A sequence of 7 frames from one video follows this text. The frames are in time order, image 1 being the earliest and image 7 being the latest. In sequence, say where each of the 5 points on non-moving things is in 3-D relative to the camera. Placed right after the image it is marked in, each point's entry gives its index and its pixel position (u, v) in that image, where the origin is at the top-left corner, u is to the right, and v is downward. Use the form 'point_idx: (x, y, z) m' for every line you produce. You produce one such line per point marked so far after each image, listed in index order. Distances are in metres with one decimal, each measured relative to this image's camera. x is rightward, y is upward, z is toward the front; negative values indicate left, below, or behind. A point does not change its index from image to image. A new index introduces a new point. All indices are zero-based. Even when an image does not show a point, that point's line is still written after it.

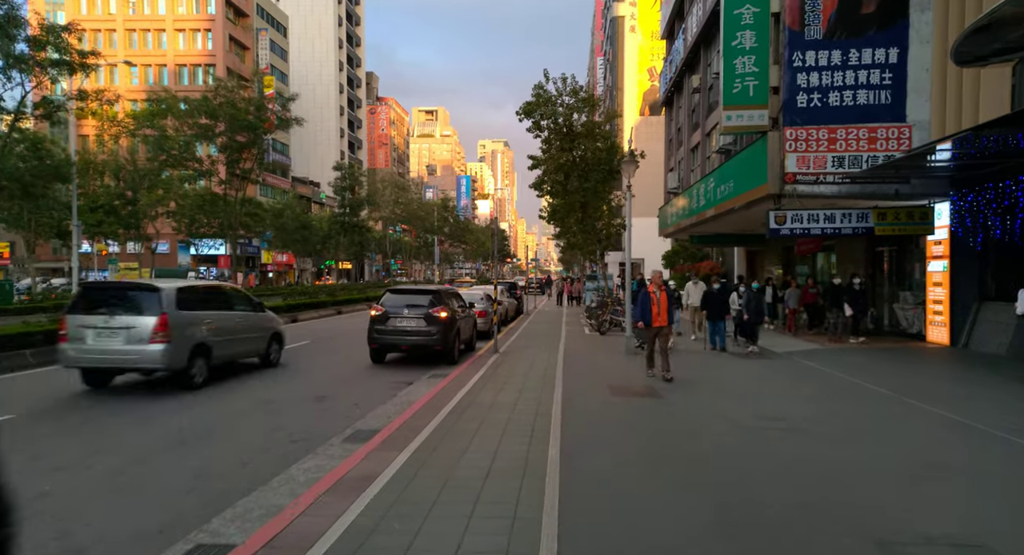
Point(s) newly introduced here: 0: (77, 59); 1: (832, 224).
0: (-10.1, +5.1, +13.8) m
1: (+7.6, +1.3, +14.2) m
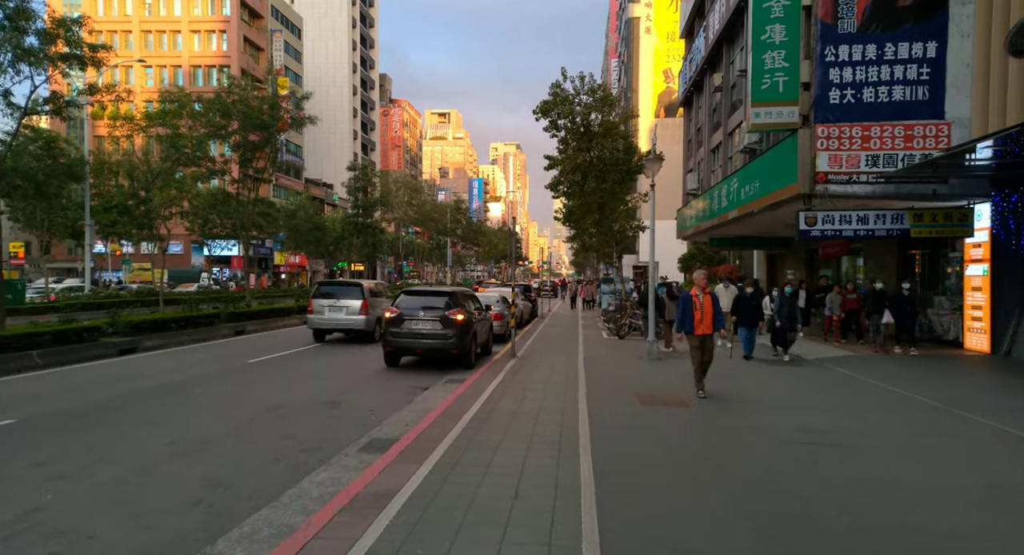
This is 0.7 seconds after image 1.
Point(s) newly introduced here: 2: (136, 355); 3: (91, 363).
0: (-9.6, +5.1, +13.6) m
1: (+8.0, +1.2, +13.6) m
2: (-9.6, -2.0, +15.4) m
3: (-9.8, -2.0, +14.0) m
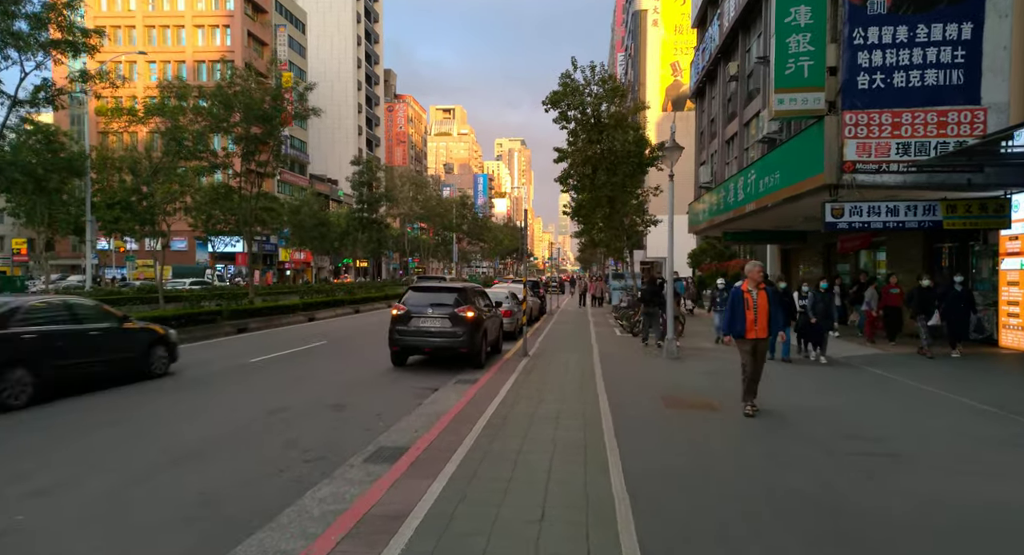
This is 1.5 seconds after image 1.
0: (-9.3, +5.2, +13.0) m
1: (+8.3, +1.3, +13.0) m
2: (-9.3, -1.9, +14.9) m
3: (-9.5, -1.9, +13.5) m
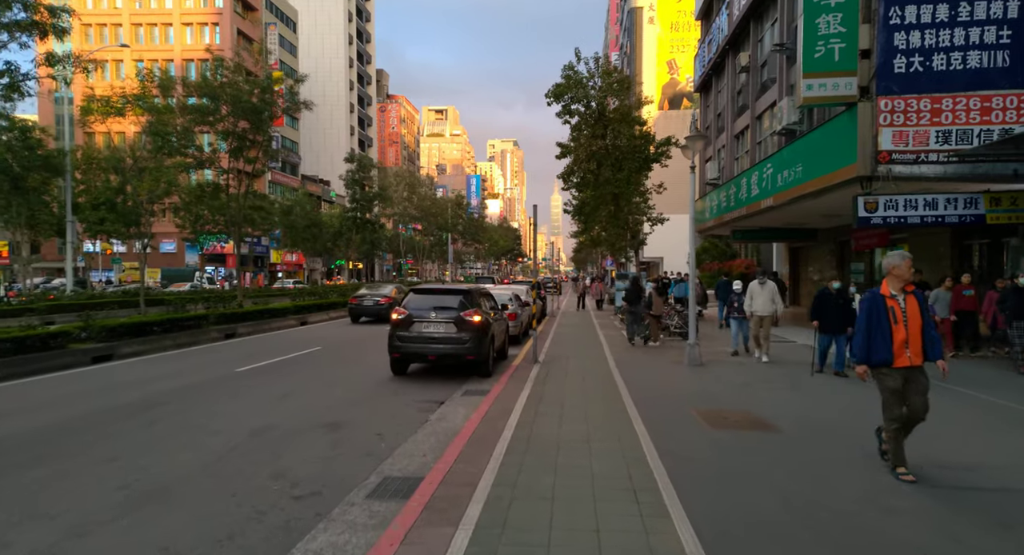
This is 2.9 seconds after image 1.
0: (-9.2, +5.1, +11.9) m
1: (+8.4, +1.3, +12.1) m
2: (-9.1, -2.0, +13.7) m
3: (-9.3, -2.0, +12.4) m
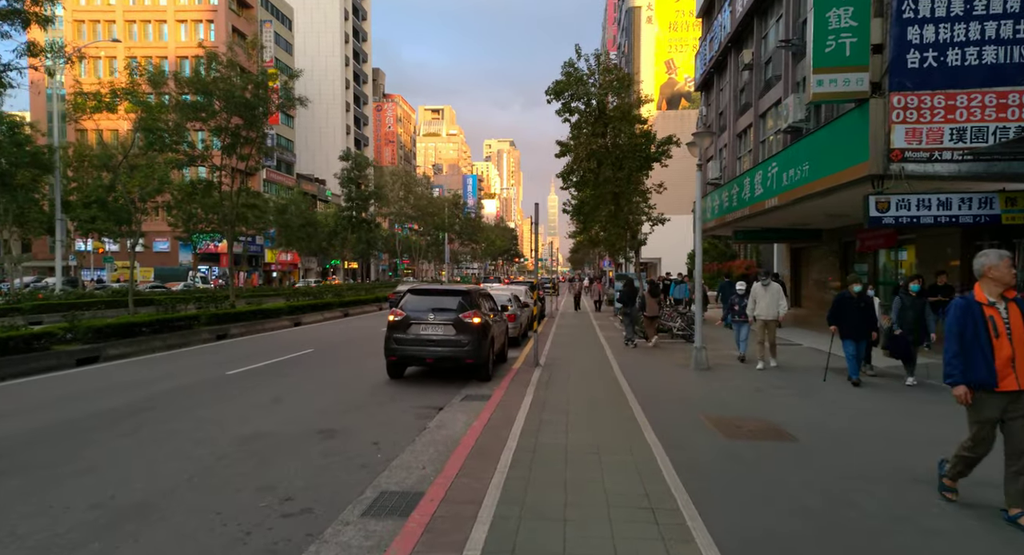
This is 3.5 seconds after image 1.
0: (-9.1, +5.2, +11.4) m
1: (+8.5, +1.3, +11.7) m
2: (-9.1, -1.9, +13.3) m
3: (-9.3, -2.0, +11.9) m
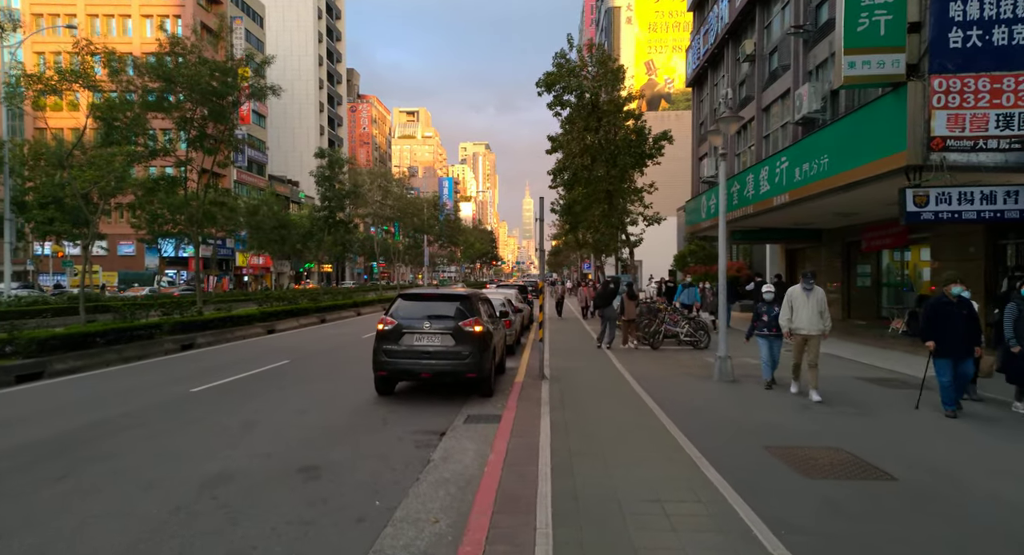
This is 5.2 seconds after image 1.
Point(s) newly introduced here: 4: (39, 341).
0: (-9.1, +5.1, +9.8) m
1: (+8.5, +1.3, +10.7) m
2: (-9.1, -2.0, +11.6) m
3: (-9.2, -2.0, +10.2) m
4: (-9.8, -1.3, +12.5) m
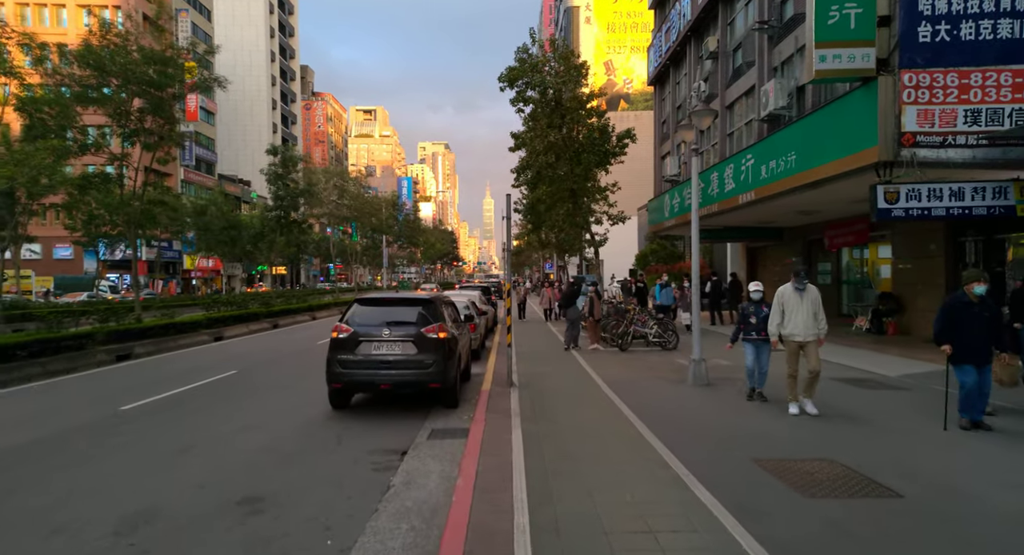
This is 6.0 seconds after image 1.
0: (-9.6, +5.0, +8.5) m
1: (+7.9, +1.3, +10.7) m
2: (-9.7, -2.2, +10.3) m
3: (-9.7, -2.2, +8.9) m
4: (-10.5, -1.5, +11.2) m
